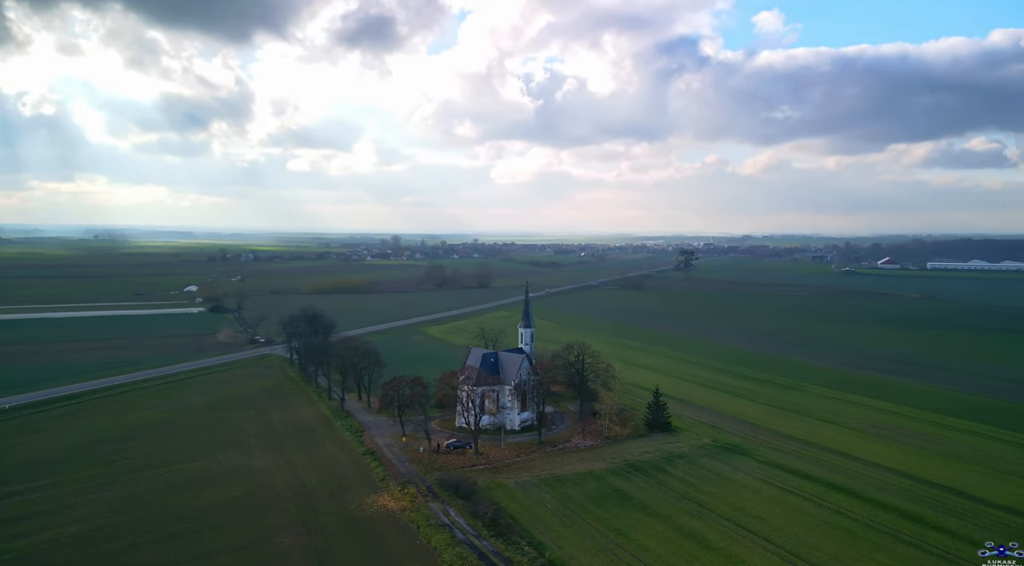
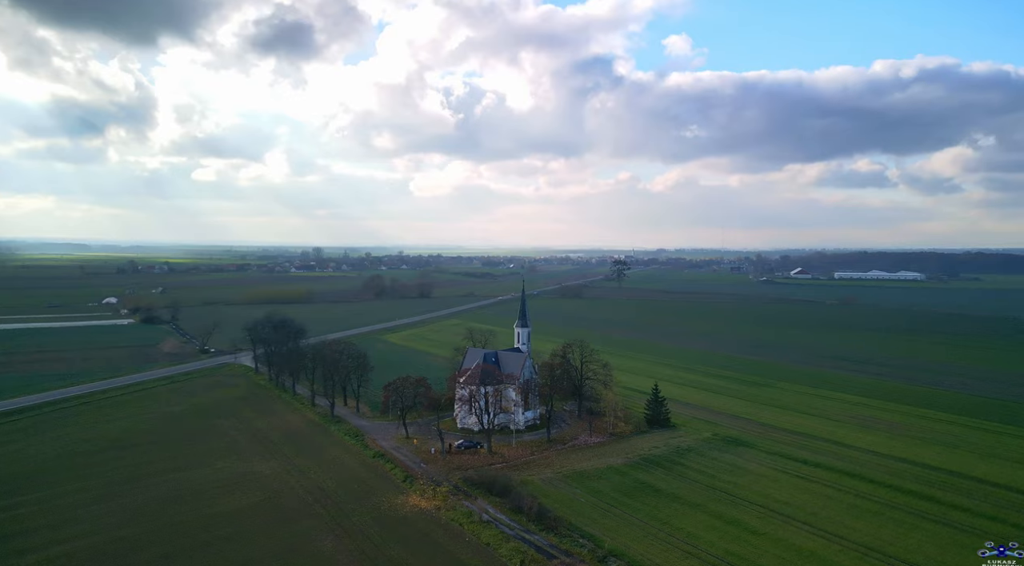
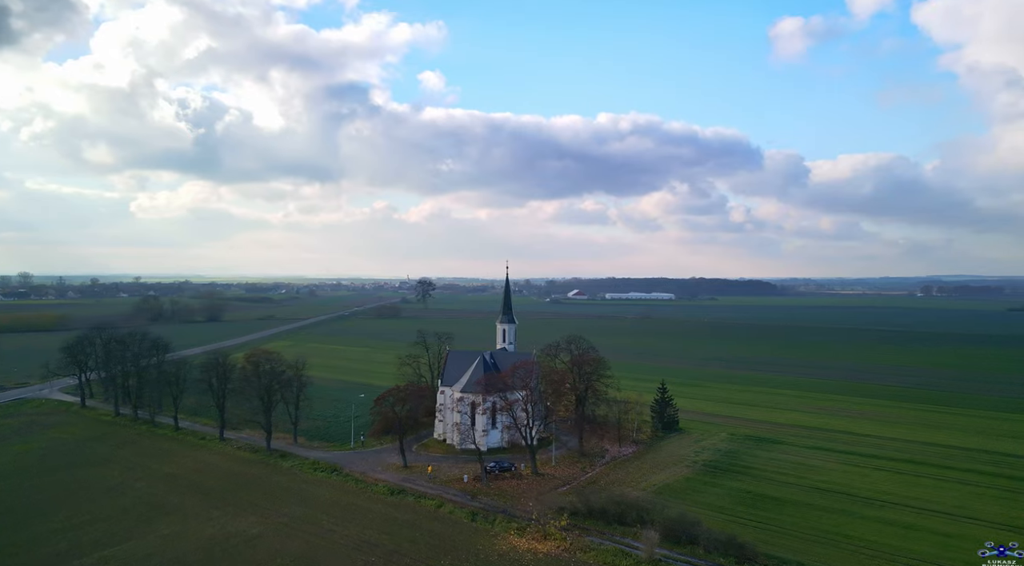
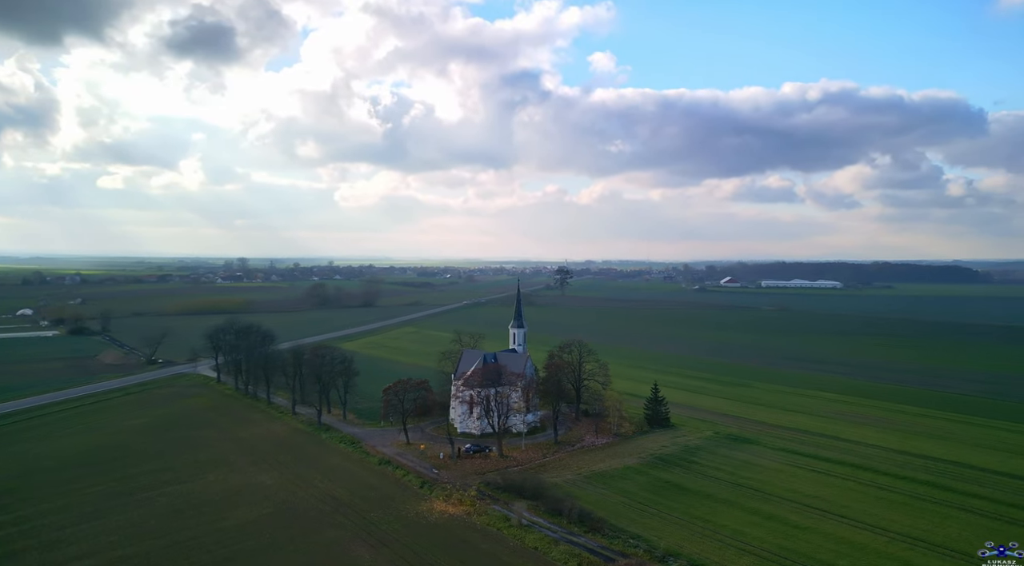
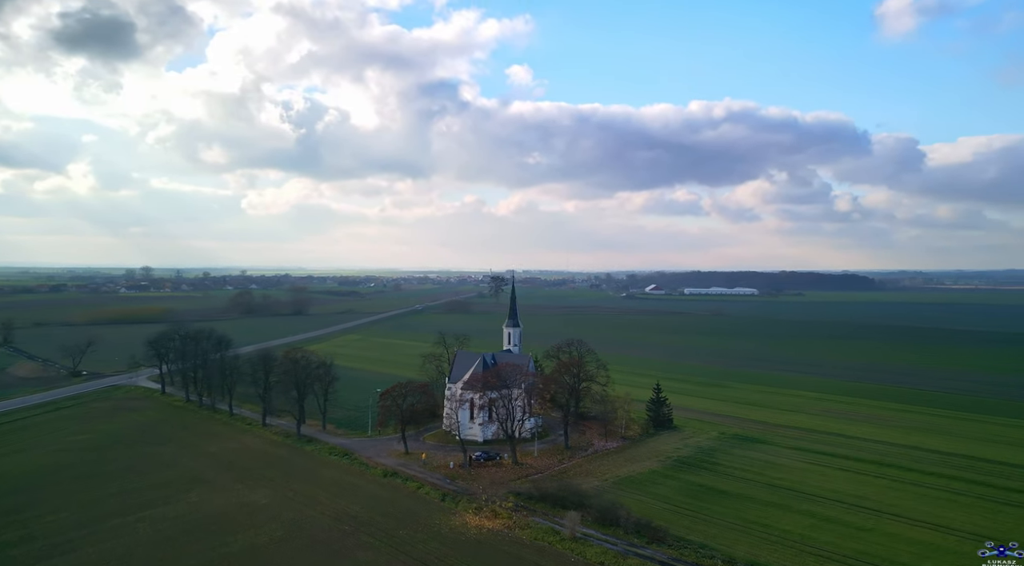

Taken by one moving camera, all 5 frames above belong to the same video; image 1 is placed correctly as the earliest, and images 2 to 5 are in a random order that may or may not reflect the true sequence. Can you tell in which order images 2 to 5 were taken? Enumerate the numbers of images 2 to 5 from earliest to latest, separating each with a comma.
2, 4, 5, 3
